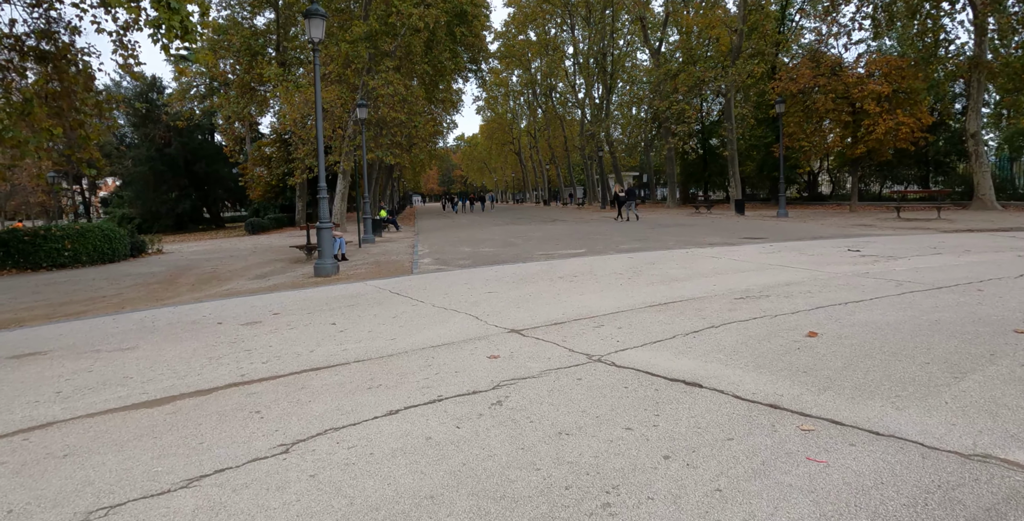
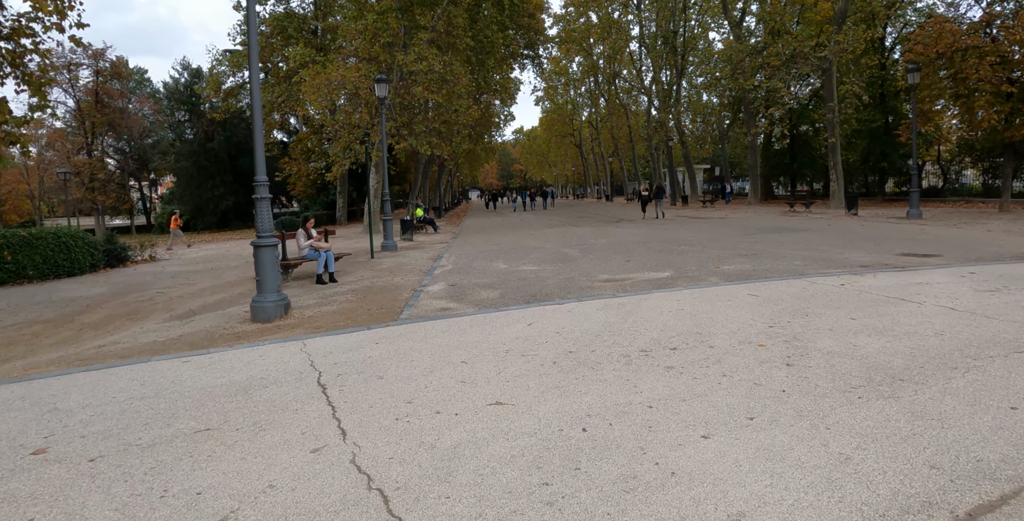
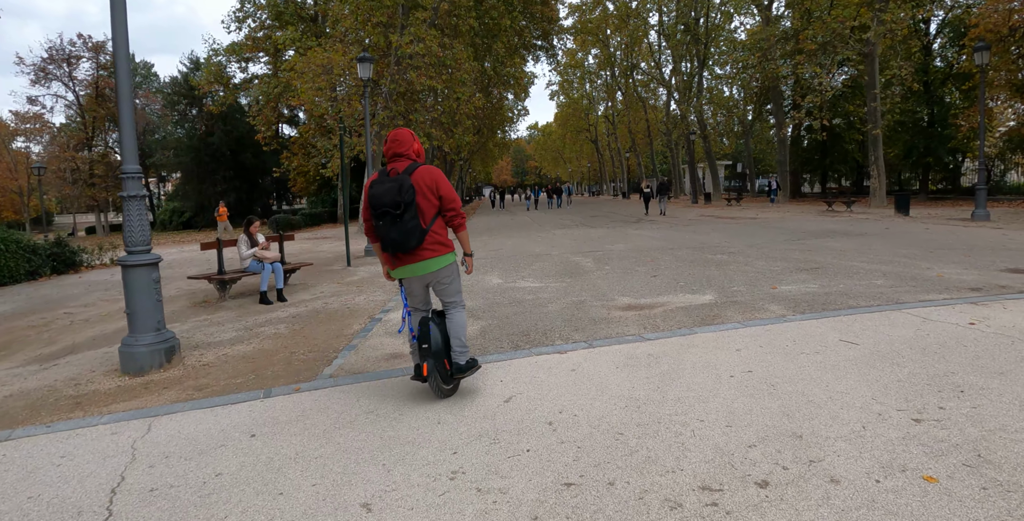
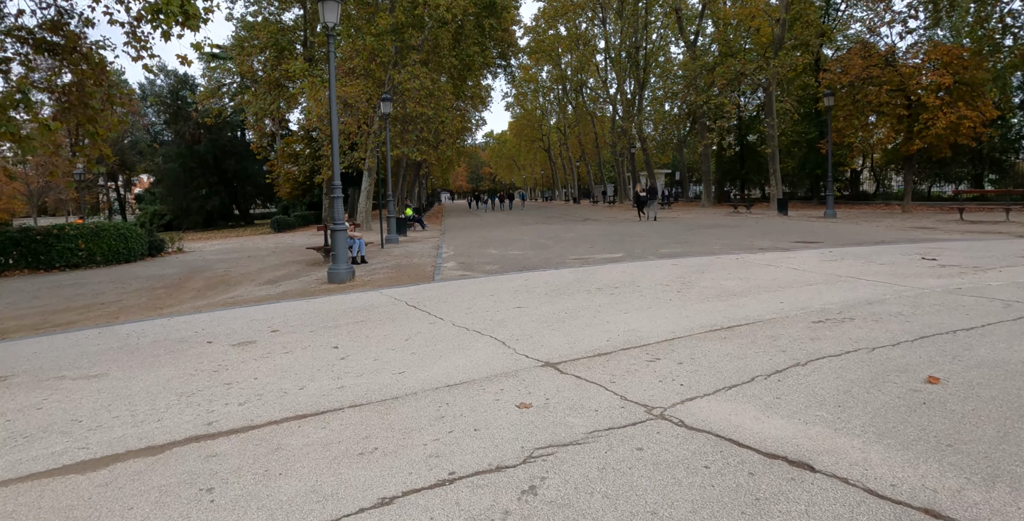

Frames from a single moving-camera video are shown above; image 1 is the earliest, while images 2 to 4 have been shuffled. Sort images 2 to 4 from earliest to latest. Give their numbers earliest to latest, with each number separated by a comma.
4, 2, 3
